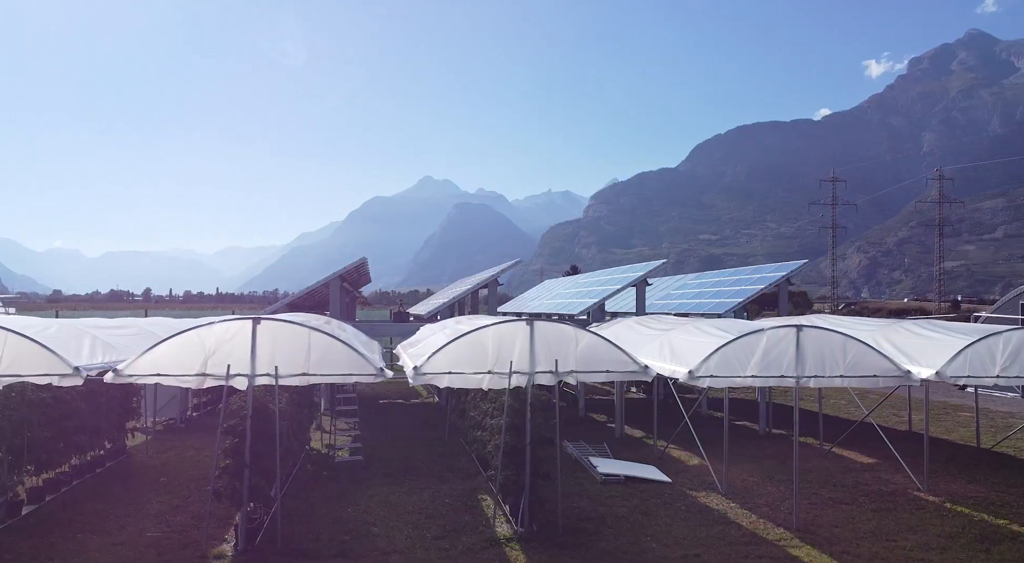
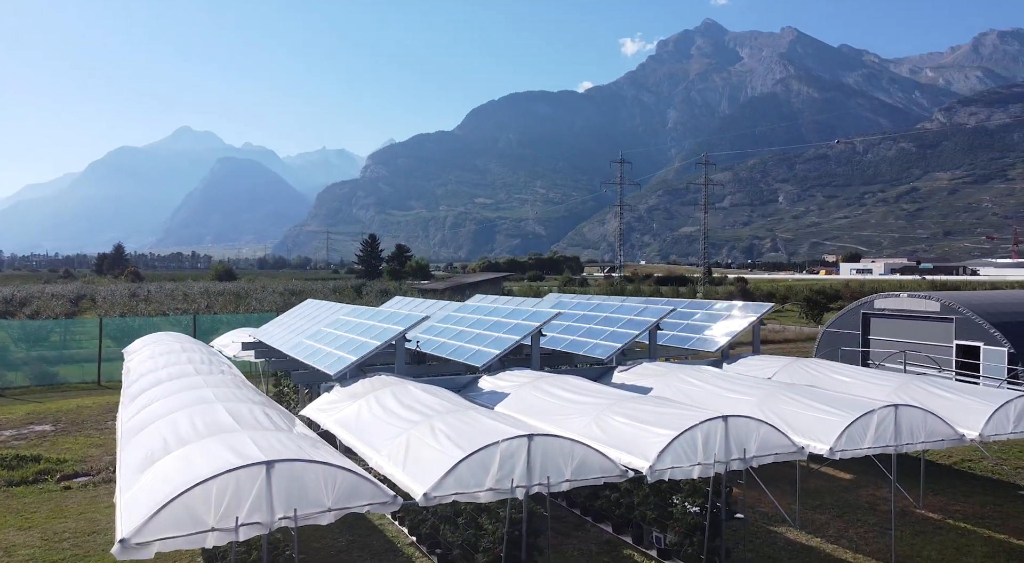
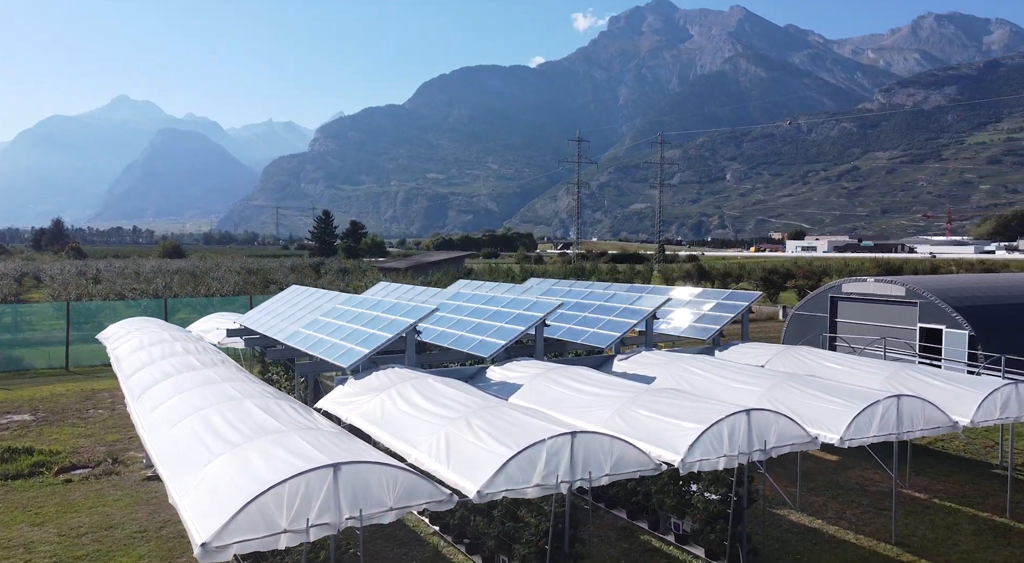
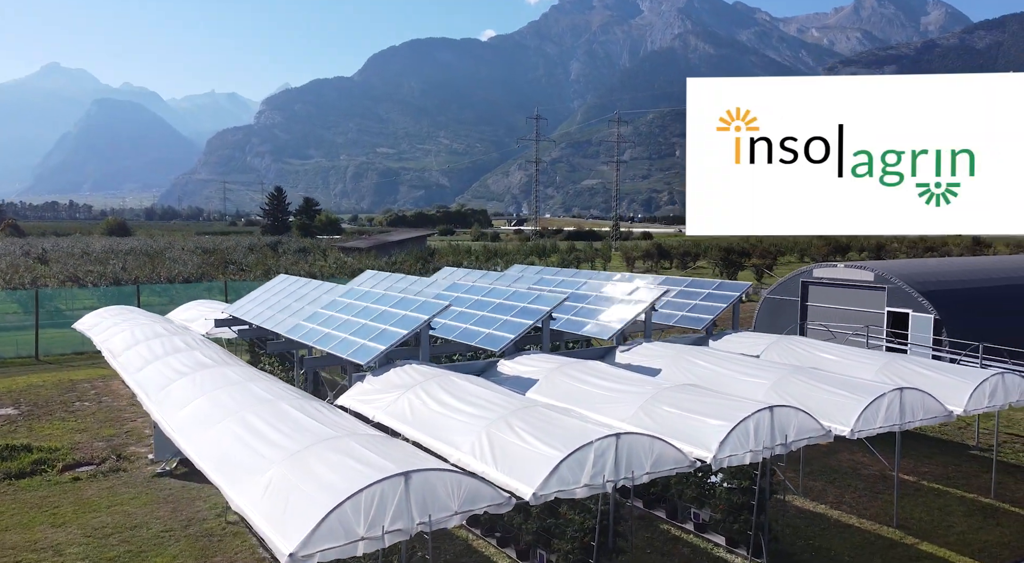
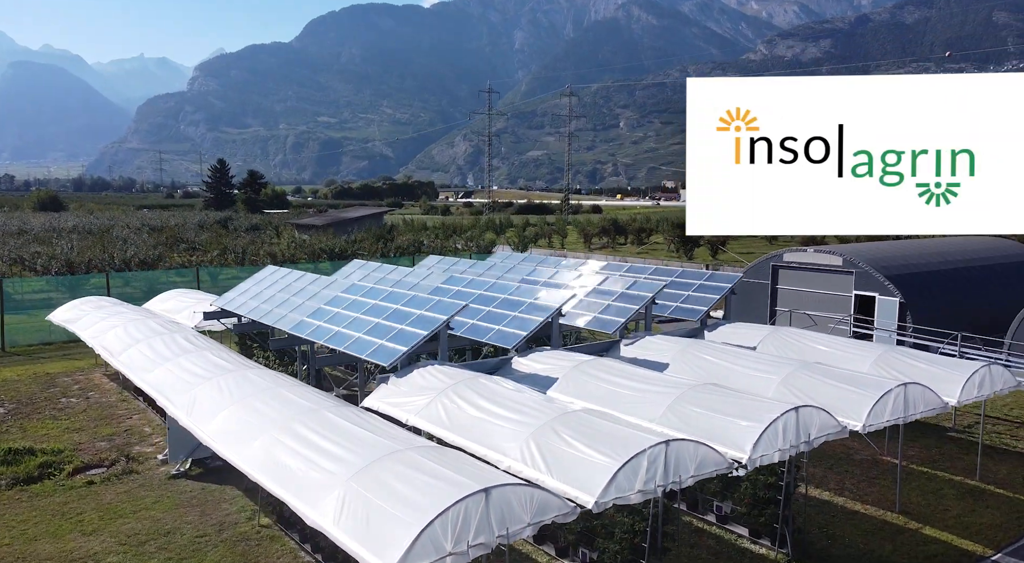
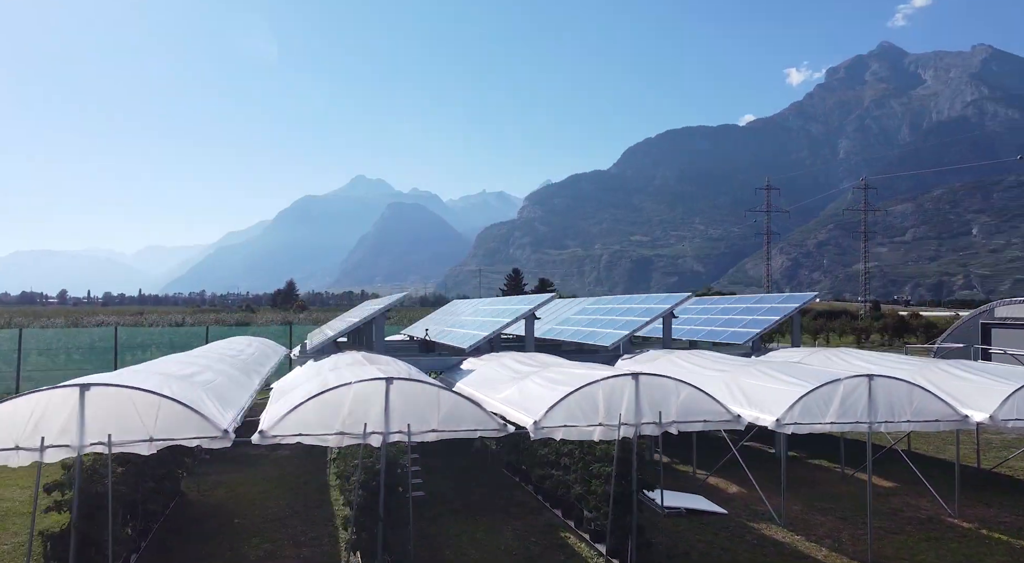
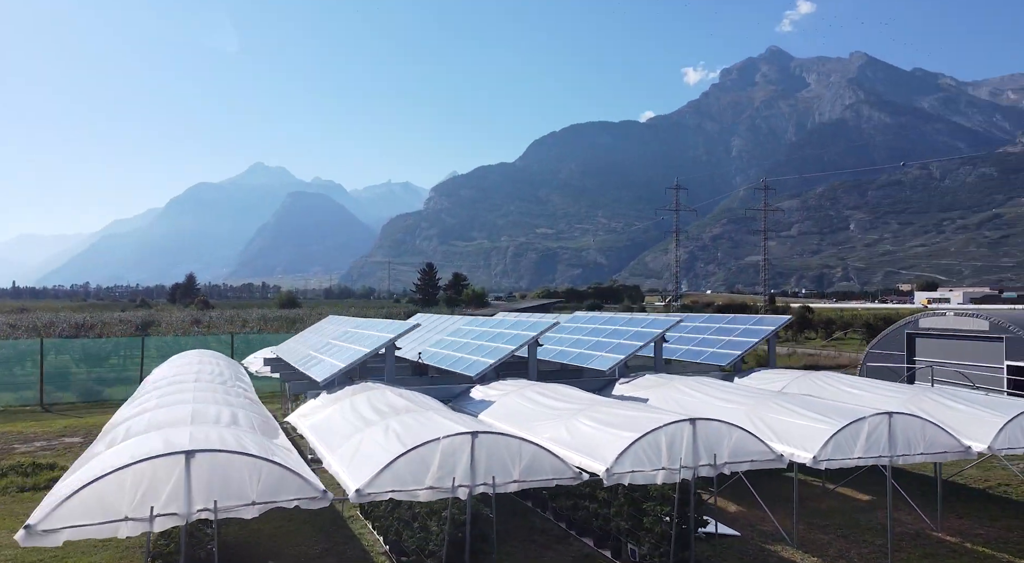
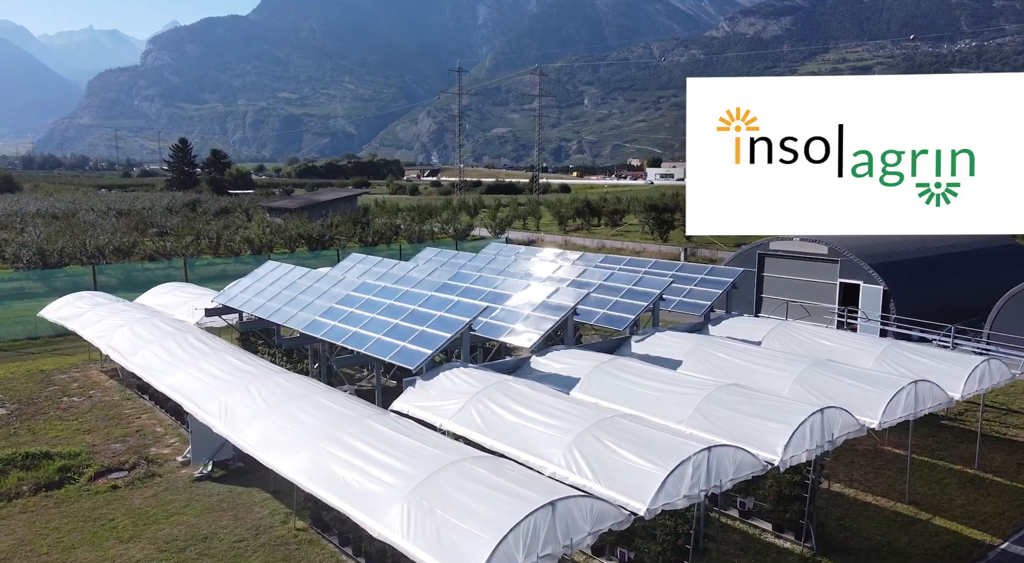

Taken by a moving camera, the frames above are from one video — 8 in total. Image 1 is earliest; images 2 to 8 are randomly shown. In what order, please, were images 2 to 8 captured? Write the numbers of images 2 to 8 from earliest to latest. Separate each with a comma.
6, 7, 2, 3, 4, 5, 8
